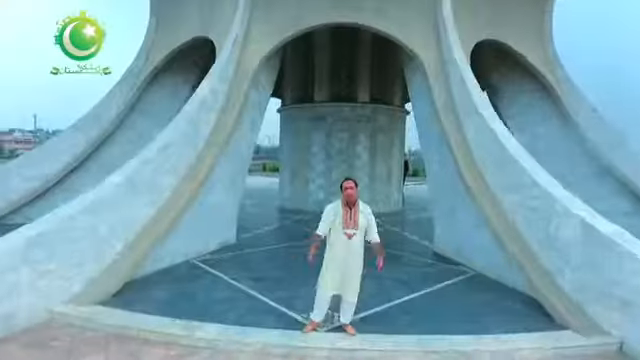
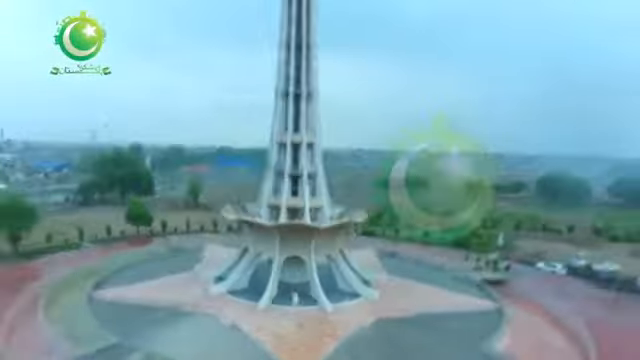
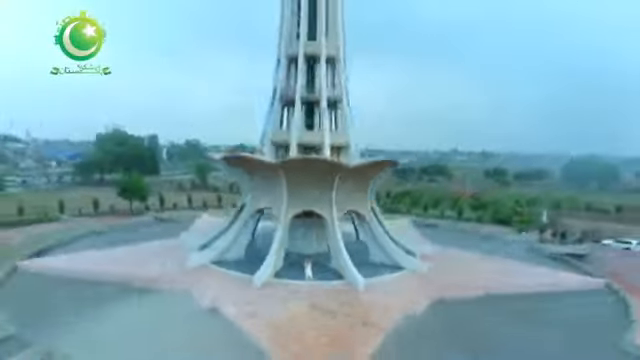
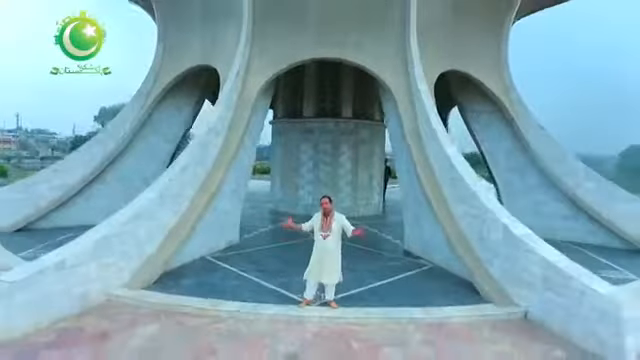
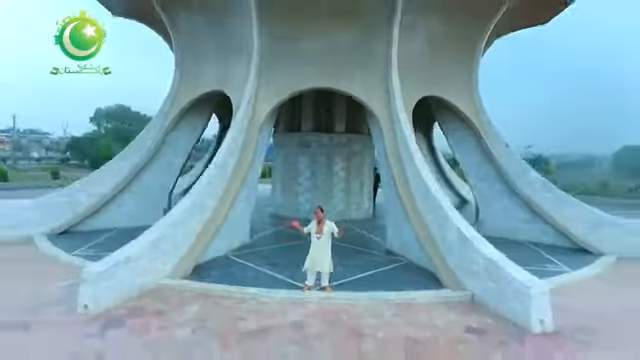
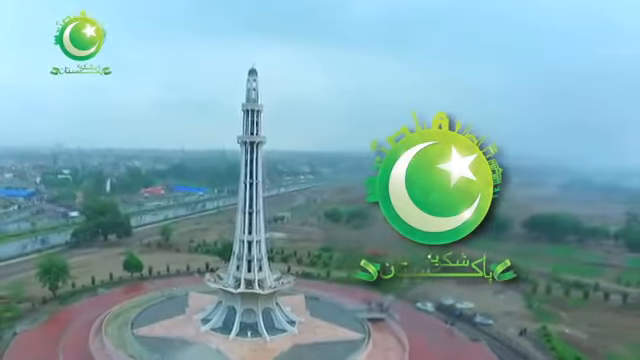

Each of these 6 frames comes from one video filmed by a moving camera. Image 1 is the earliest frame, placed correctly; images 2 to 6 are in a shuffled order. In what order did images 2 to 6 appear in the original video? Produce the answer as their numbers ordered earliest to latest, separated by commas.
4, 5, 3, 2, 6
